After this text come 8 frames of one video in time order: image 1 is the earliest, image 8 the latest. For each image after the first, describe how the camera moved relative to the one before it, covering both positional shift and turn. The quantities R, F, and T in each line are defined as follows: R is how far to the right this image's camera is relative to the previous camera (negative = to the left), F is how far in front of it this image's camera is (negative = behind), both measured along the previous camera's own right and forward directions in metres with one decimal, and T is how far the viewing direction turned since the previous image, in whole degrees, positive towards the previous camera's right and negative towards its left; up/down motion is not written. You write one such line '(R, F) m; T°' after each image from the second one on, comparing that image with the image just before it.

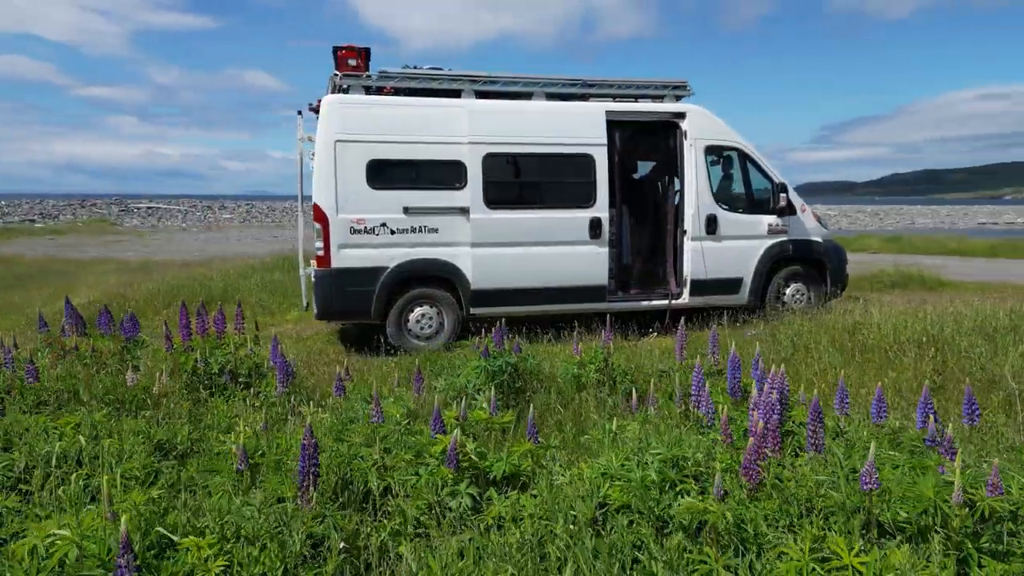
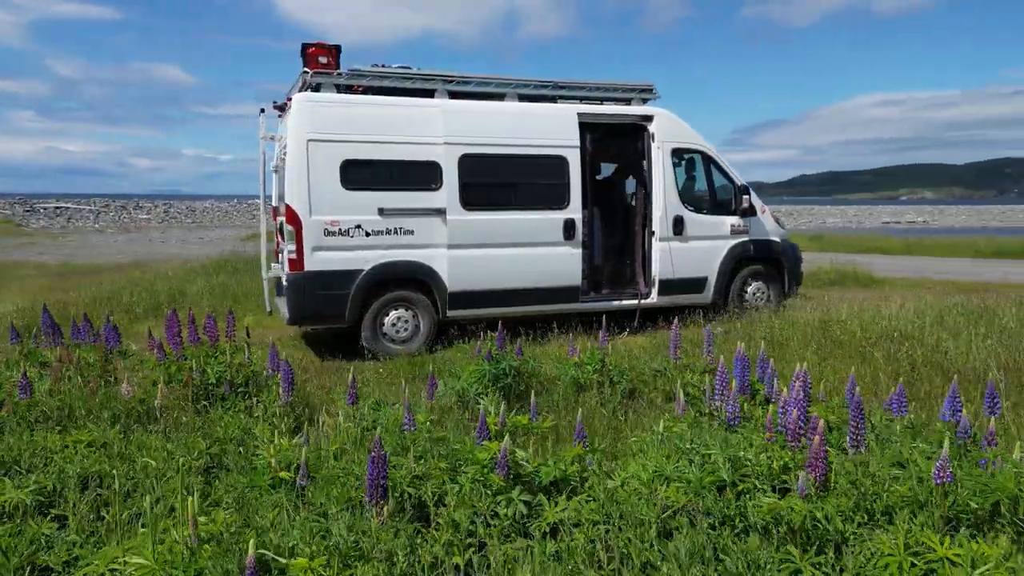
(-0.6, +0.1) m; +6°
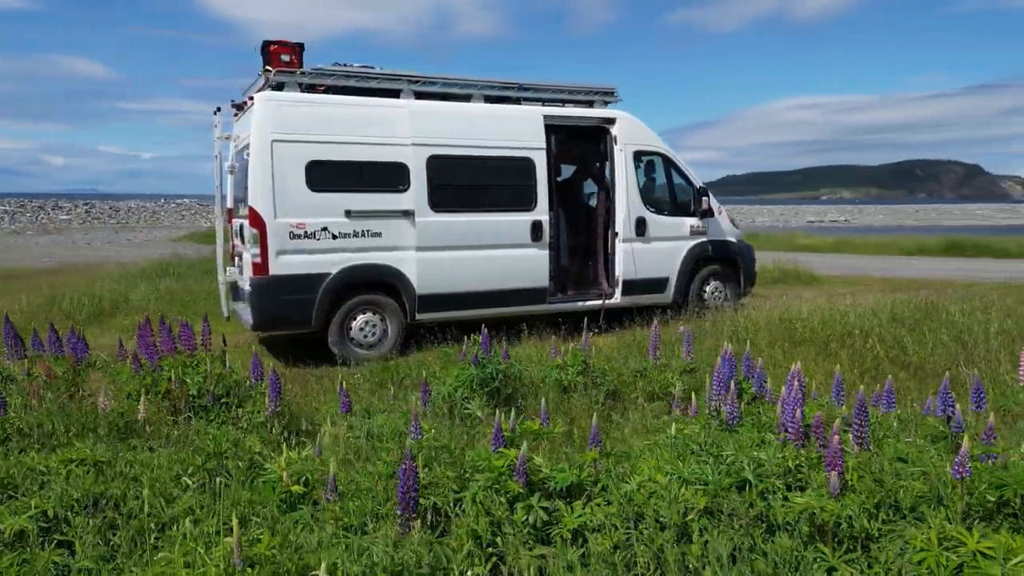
(-0.4, 0.0) m; +5°
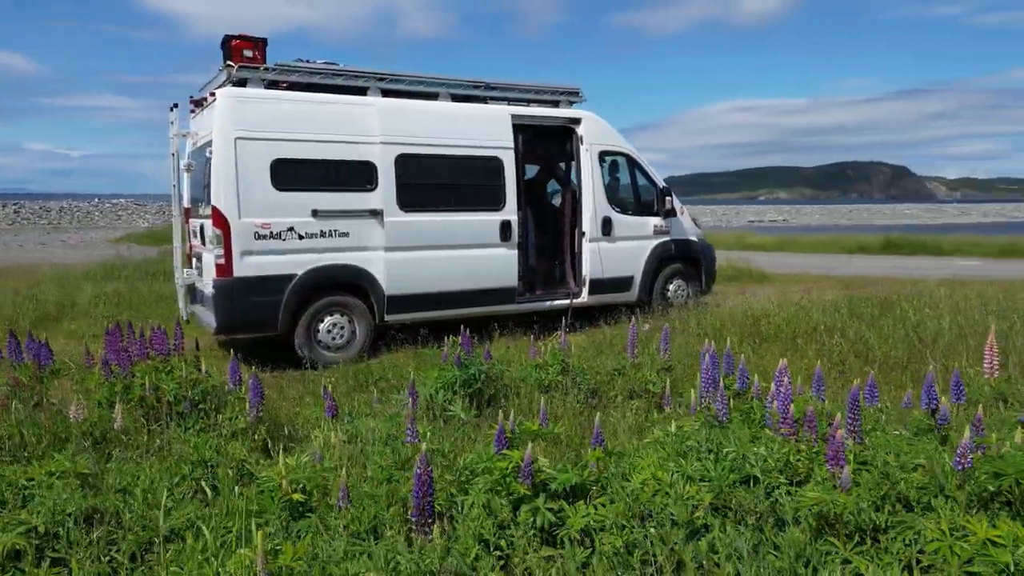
(-0.3, 0.0) m; +4°
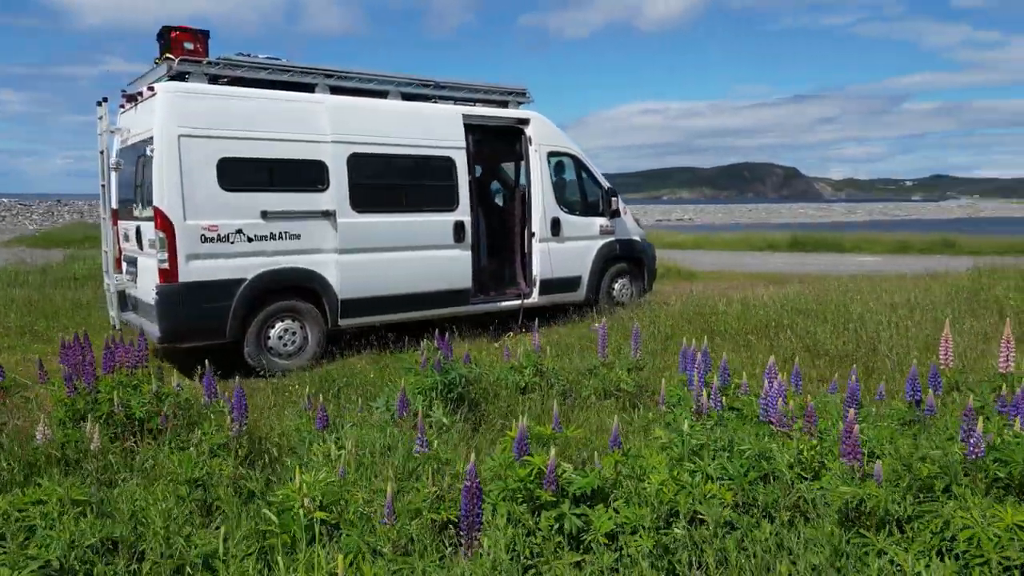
(-0.5, +0.1) m; +7°
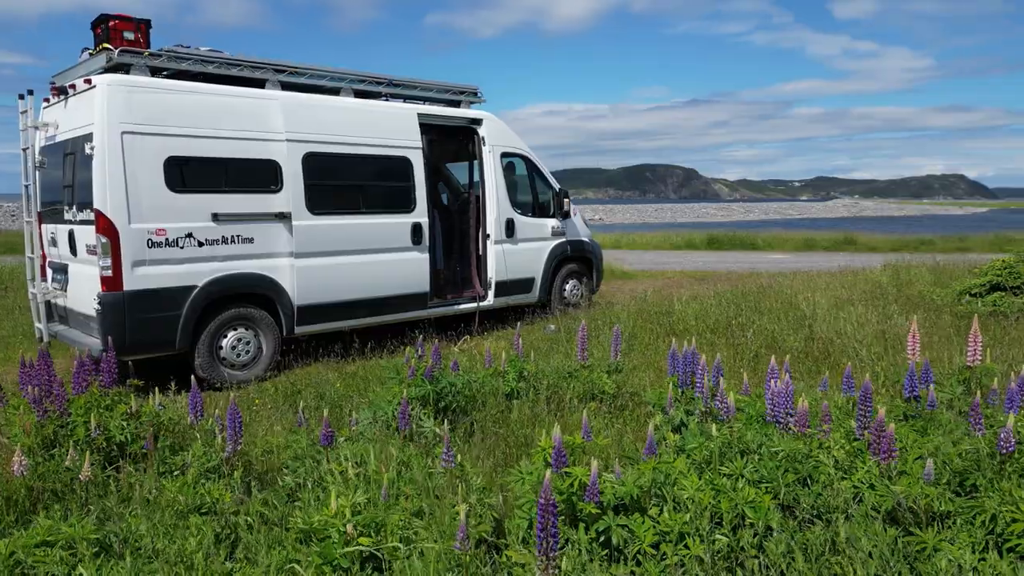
(-0.5, +0.2) m; +7°
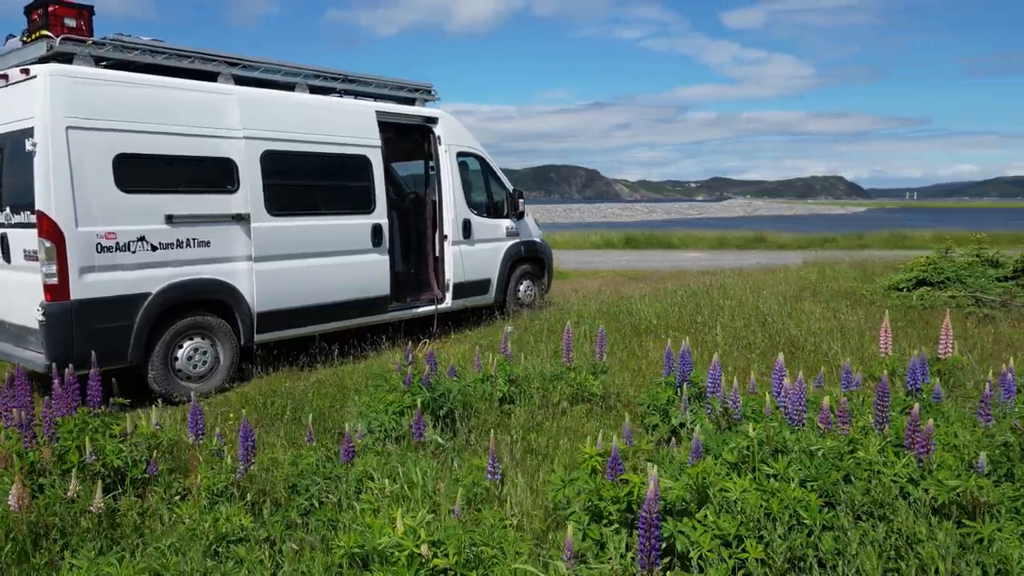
(-0.6, +0.2) m; +7°
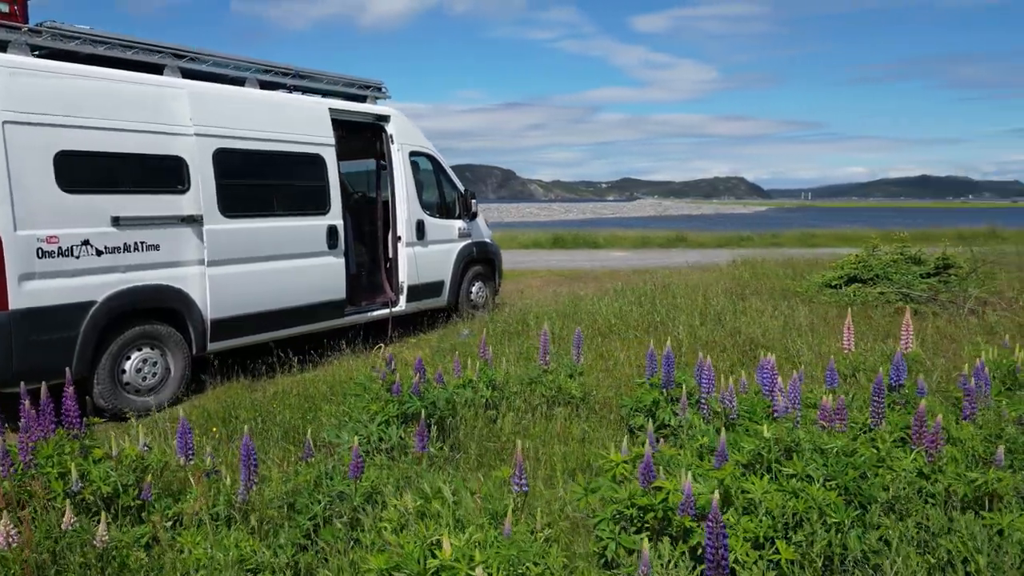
(-0.5, +0.1) m; +6°
